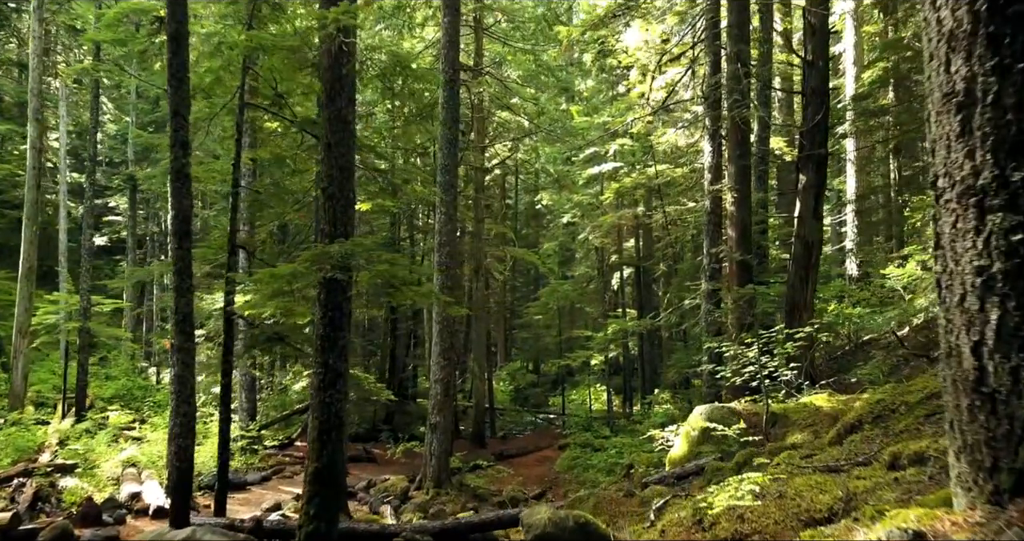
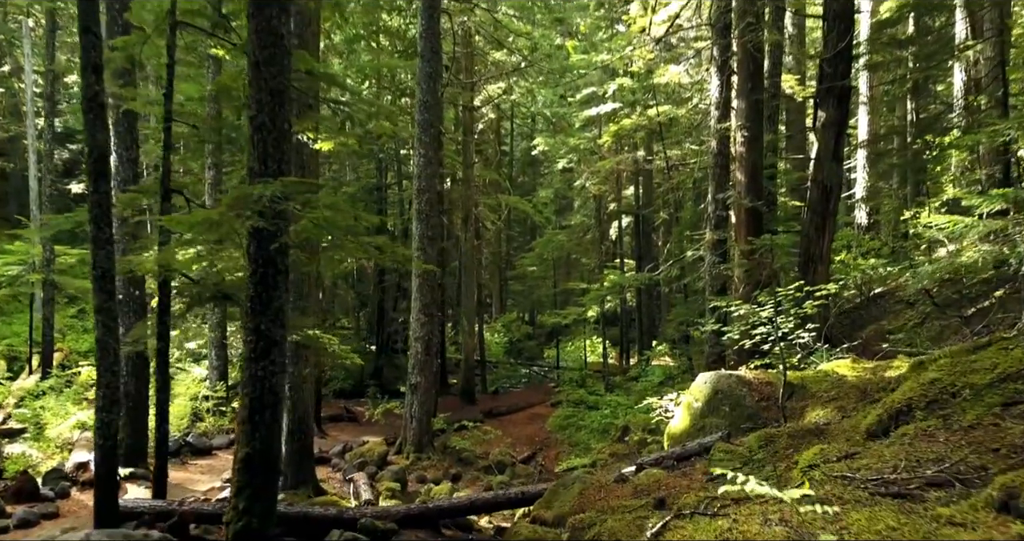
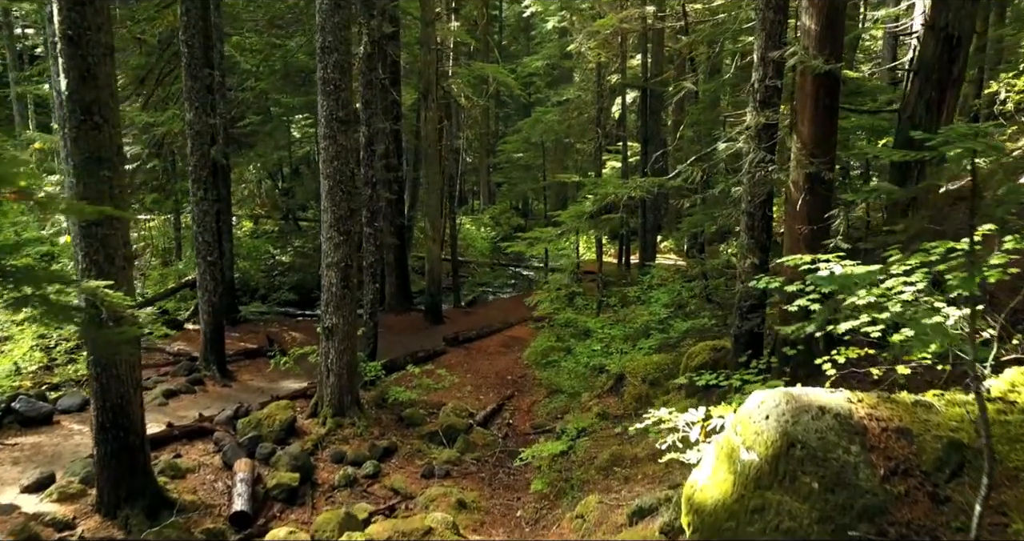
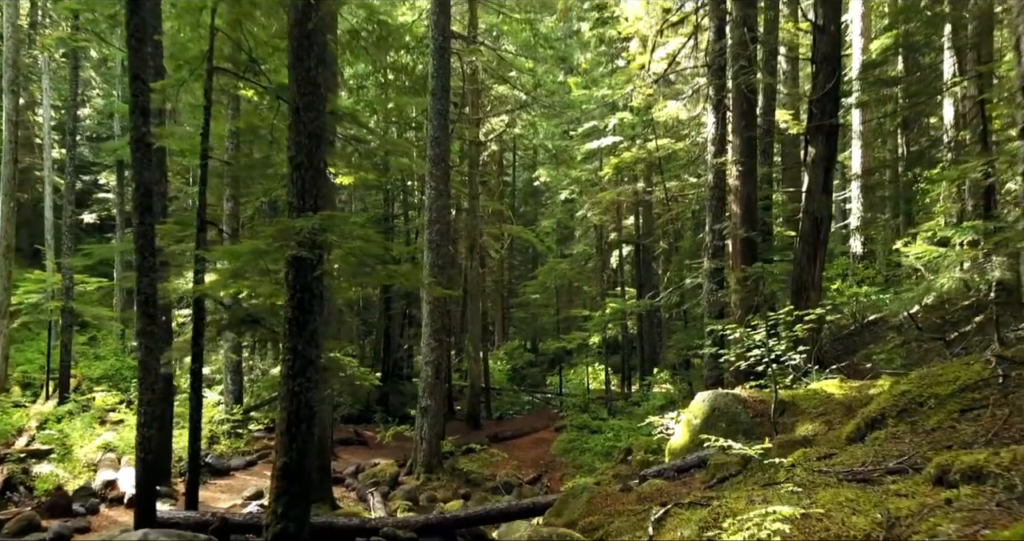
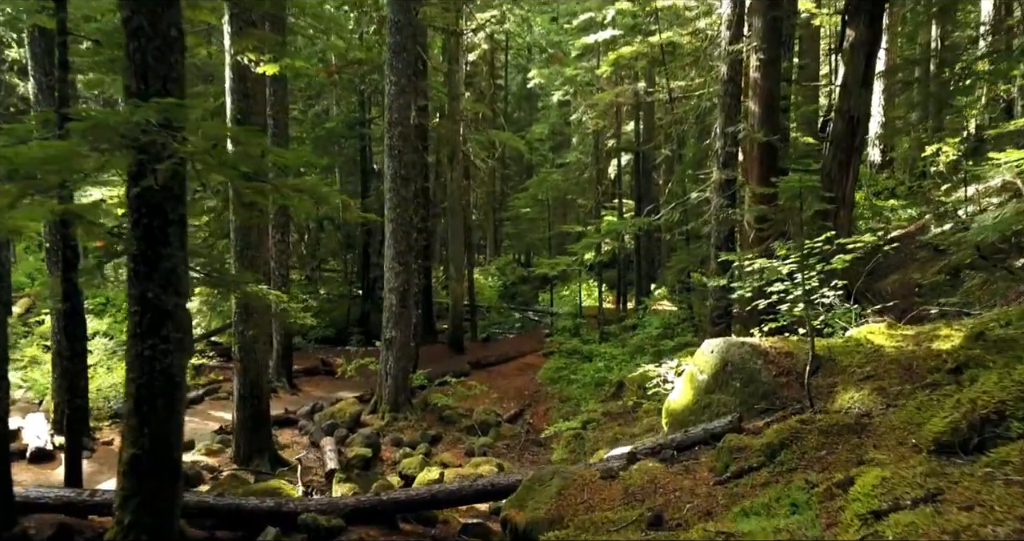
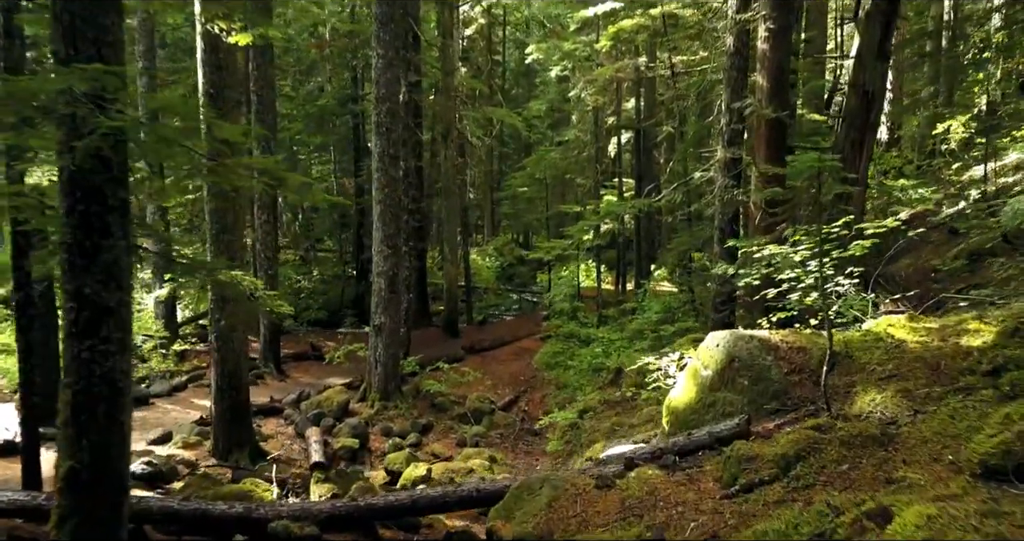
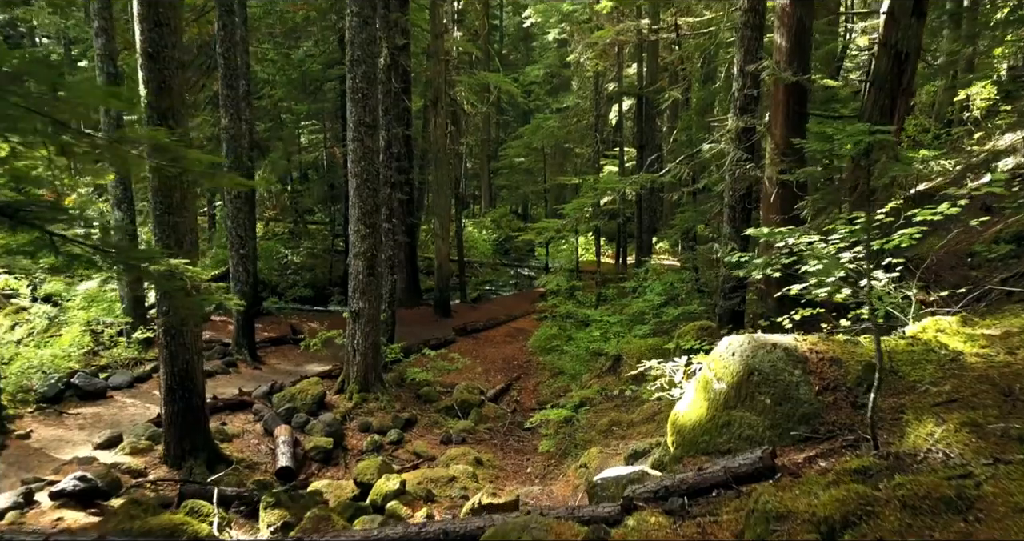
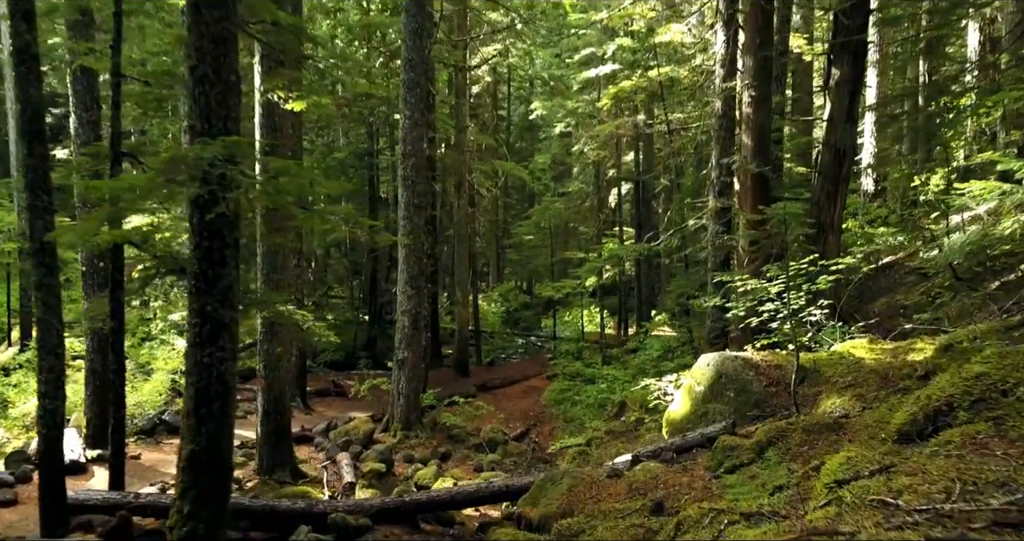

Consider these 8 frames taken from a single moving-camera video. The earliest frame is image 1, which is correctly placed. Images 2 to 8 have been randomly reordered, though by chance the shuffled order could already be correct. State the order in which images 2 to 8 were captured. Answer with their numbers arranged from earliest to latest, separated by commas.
4, 2, 8, 5, 6, 7, 3
